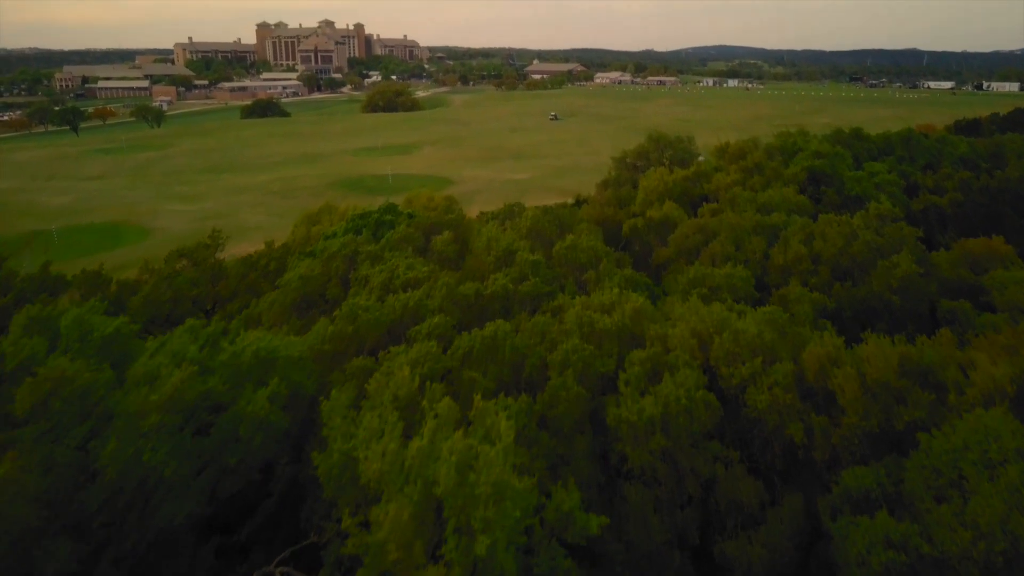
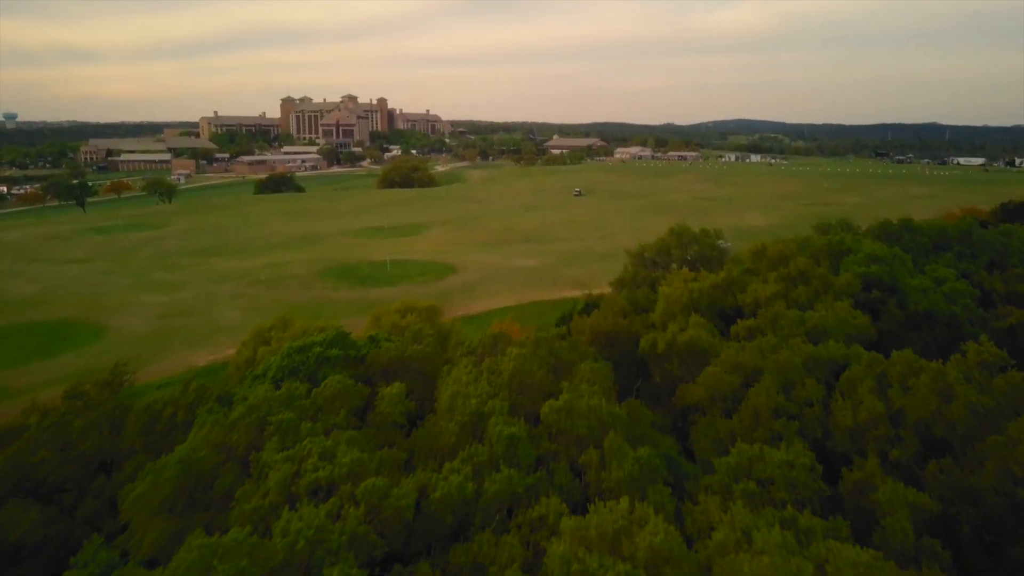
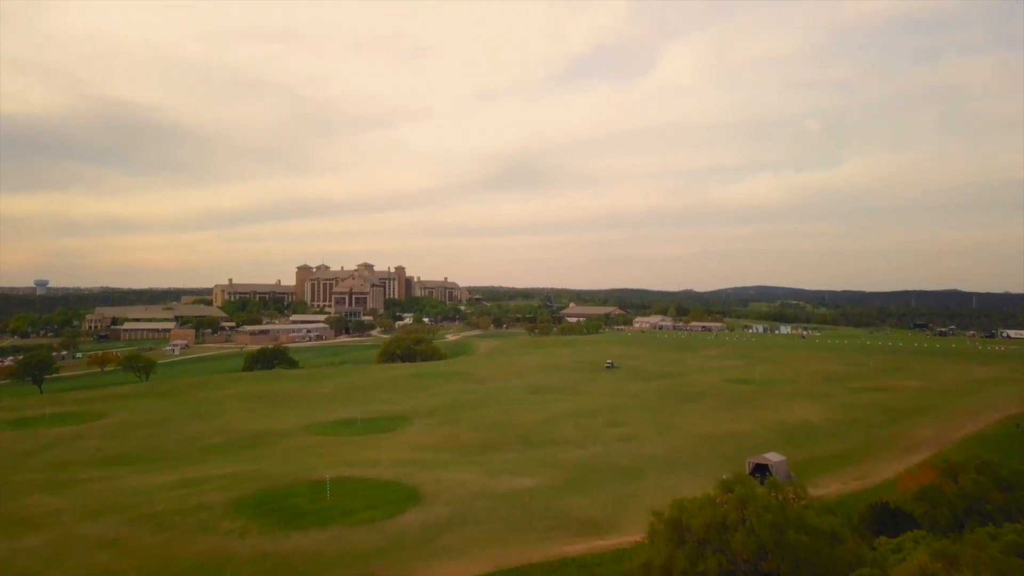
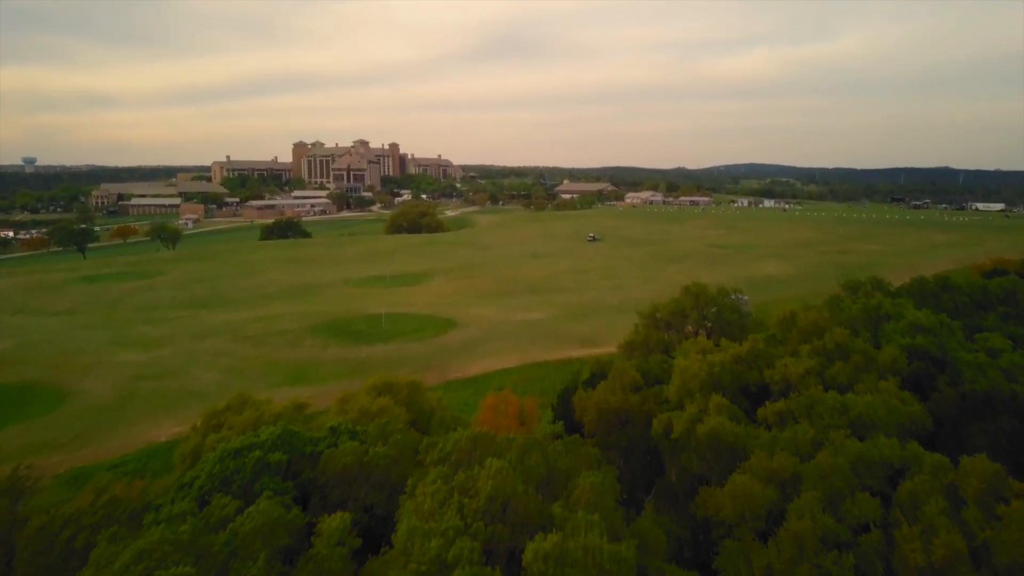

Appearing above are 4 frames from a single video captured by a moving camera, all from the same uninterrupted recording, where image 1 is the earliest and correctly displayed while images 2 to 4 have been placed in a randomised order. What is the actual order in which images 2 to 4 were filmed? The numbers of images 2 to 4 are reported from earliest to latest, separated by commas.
2, 4, 3
